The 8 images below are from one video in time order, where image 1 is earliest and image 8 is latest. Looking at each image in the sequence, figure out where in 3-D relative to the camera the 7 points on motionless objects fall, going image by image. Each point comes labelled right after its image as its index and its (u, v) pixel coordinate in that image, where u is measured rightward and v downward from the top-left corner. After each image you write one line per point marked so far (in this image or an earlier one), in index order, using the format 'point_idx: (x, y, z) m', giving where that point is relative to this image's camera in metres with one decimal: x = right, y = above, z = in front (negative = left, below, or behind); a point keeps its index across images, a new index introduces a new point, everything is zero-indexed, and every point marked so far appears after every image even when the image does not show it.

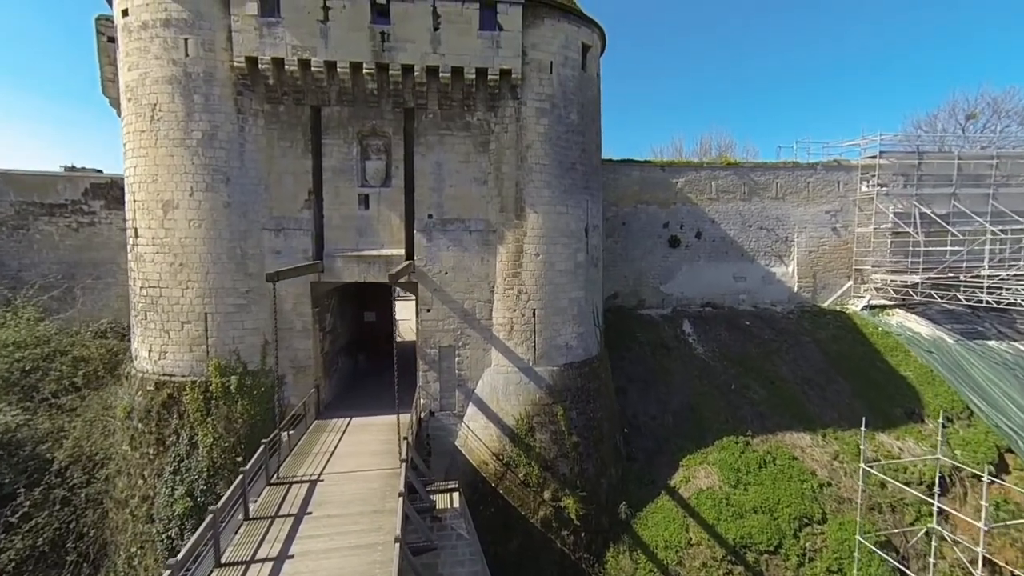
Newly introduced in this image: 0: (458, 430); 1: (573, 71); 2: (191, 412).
0: (-1.1, -2.9, +9.4) m
1: (+1.2, +4.3, +9.0) m
2: (-5.8, -2.2, +8.1) m
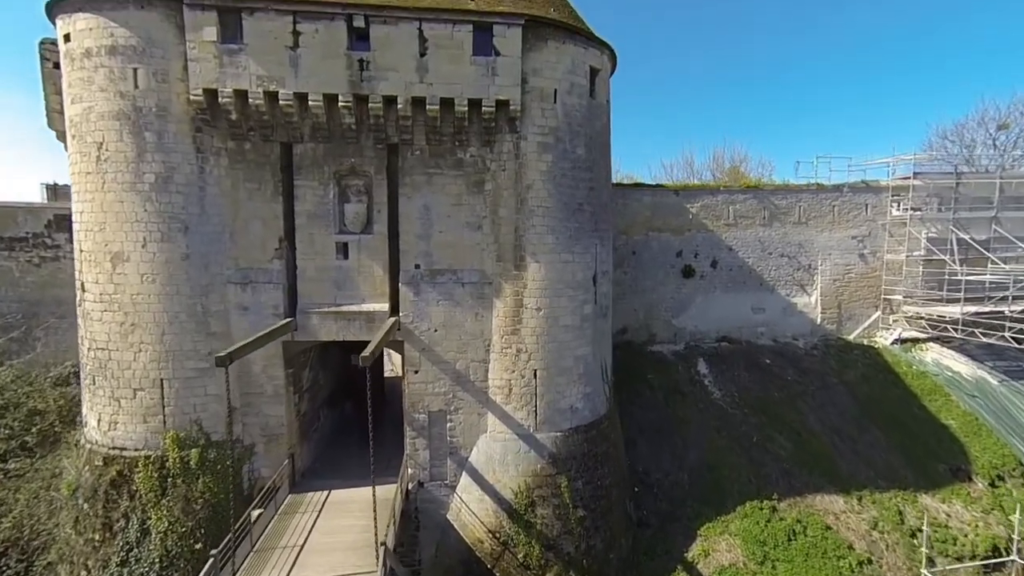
0: (-1.2, -3.9, +8.3) m
1: (+1.2, +3.3, +7.9) m
2: (-5.8, -3.2, +7.1) m
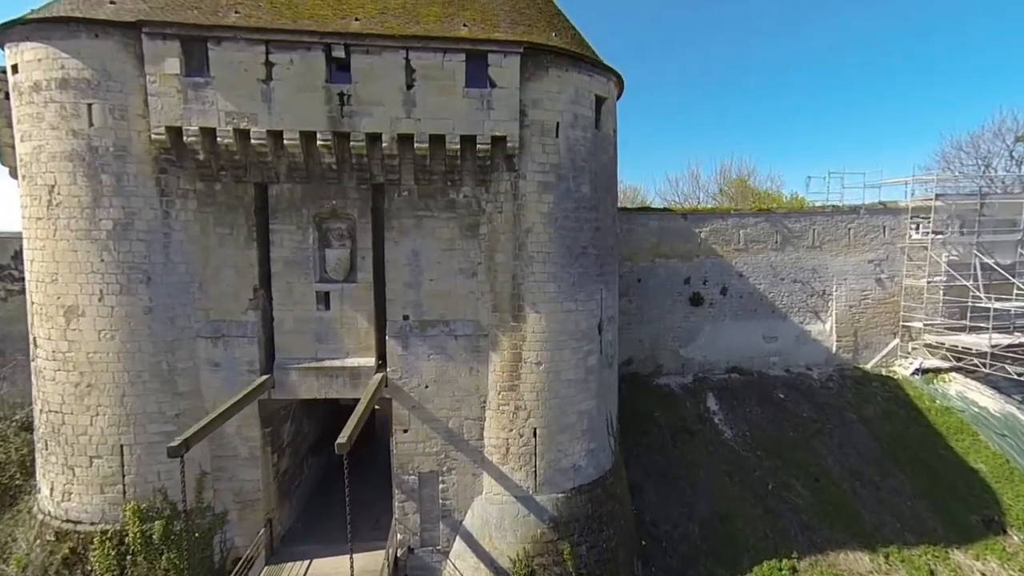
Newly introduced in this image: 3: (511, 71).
0: (-1.2, -4.8, +7.7) m
1: (+1.2, +2.5, +7.2) m
2: (-5.8, -4.1, +6.4) m
3: (0.0, +3.2, +6.5) m
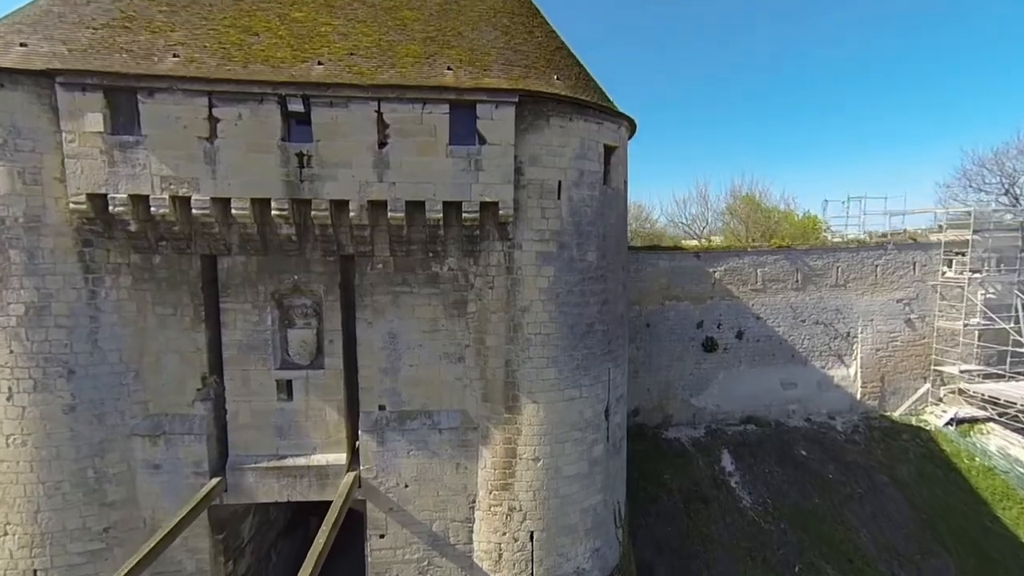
0: (-1.3, -5.9, +6.6) m
1: (+1.1, +1.3, +6.2) m
2: (-5.9, -5.2, +5.4) m
3: (-0.1, +2.0, +5.5) m
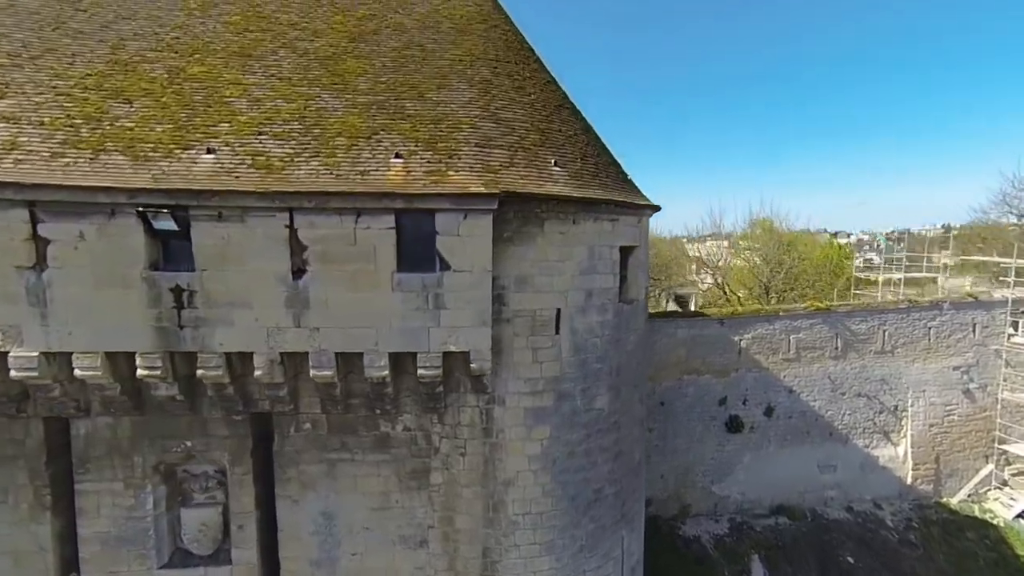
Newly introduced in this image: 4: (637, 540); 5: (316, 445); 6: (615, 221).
0: (-1.5, -7.5, +5.0) m
1: (+0.9, -0.3, +4.4) m
2: (-6.1, -6.8, +3.8) m
3: (-0.3, +0.4, +3.8) m
4: (+1.5, -2.9, +5.2) m
5: (-1.9, -1.5, +4.2) m
6: (+1.0, +0.7, +4.5) m
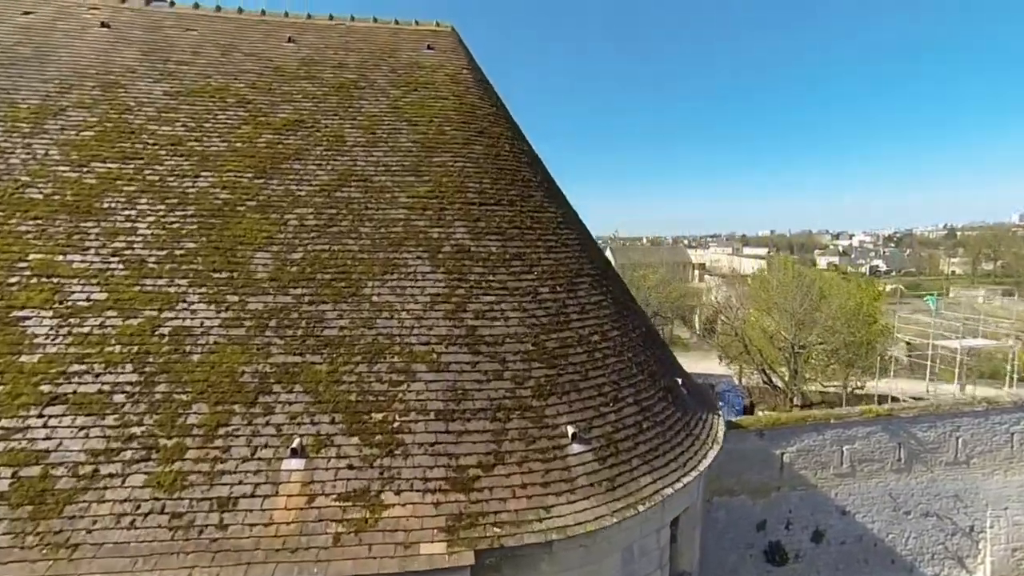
0: (-1.5, -9.4, +3.4) m
1: (+0.8, -2.2, +2.7) m
2: (-6.2, -8.7, +2.1) m
3: (-0.4, -1.5, +2.0) m
4: (+1.4, -4.8, +3.5) m
5: (-1.9, -3.4, +2.5) m
6: (+1.0, -1.2, +2.7) m
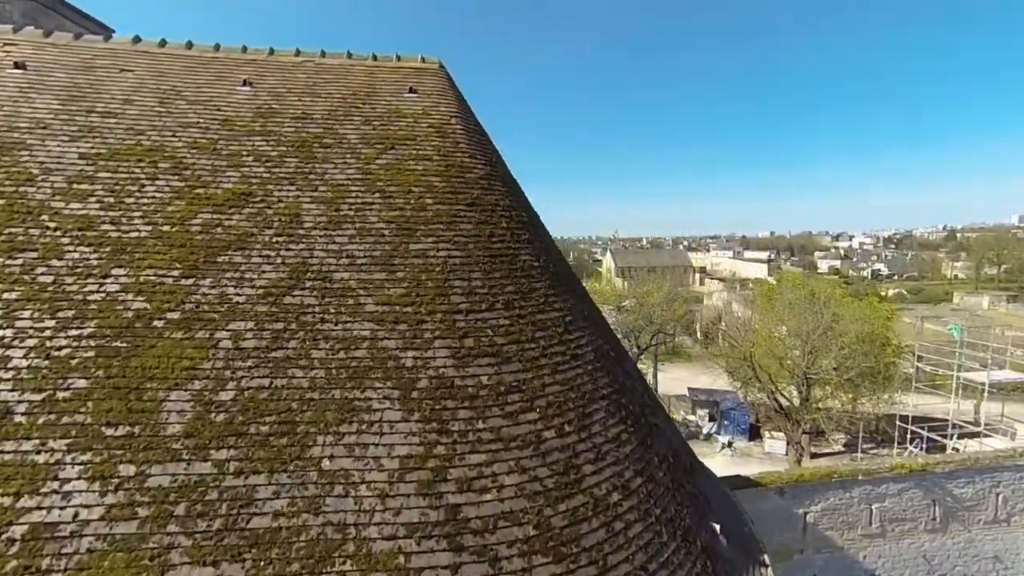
0: (-1.5, -10.2, +2.6) m
1: (+0.8, -2.9, +2.0) m
2: (-6.2, -9.5, +1.4) m
3: (-0.4, -2.3, +1.3) m
4: (+1.4, -5.6, +2.8) m
5: (-1.9, -4.1, +1.8) m
6: (+1.0, -2.0, +2.0) m
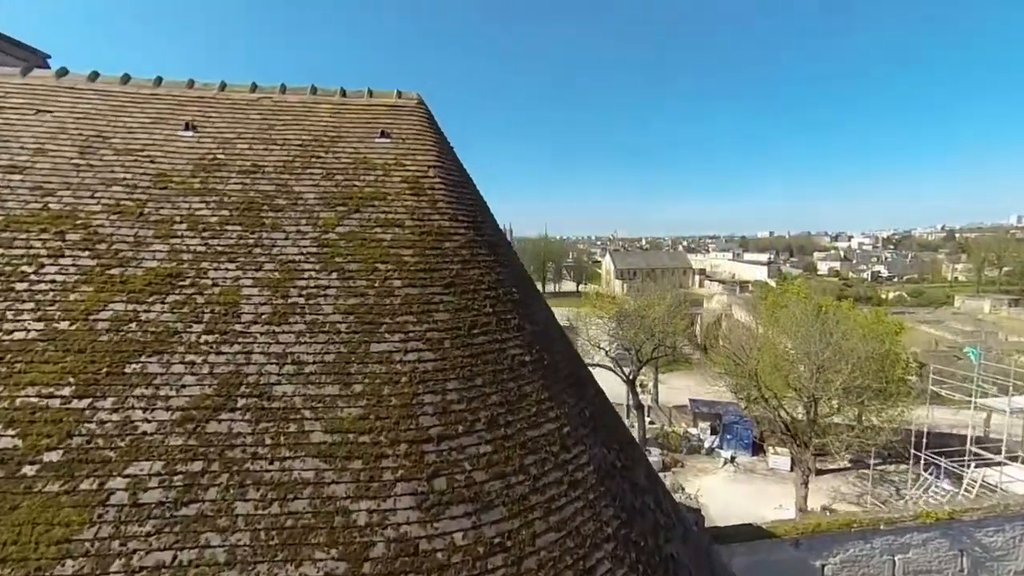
0: (-1.6, -10.7, +2.1) m
1: (+0.8, -3.5, +1.5) m
2: (-6.2, -10.0, +0.9) m
3: (-0.4, -2.8, +0.8) m
4: (+1.4, -6.1, +2.3) m
5: (-2.0, -4.7, +1.2) m
6: (+0.9, -2.5, +1.5) m
